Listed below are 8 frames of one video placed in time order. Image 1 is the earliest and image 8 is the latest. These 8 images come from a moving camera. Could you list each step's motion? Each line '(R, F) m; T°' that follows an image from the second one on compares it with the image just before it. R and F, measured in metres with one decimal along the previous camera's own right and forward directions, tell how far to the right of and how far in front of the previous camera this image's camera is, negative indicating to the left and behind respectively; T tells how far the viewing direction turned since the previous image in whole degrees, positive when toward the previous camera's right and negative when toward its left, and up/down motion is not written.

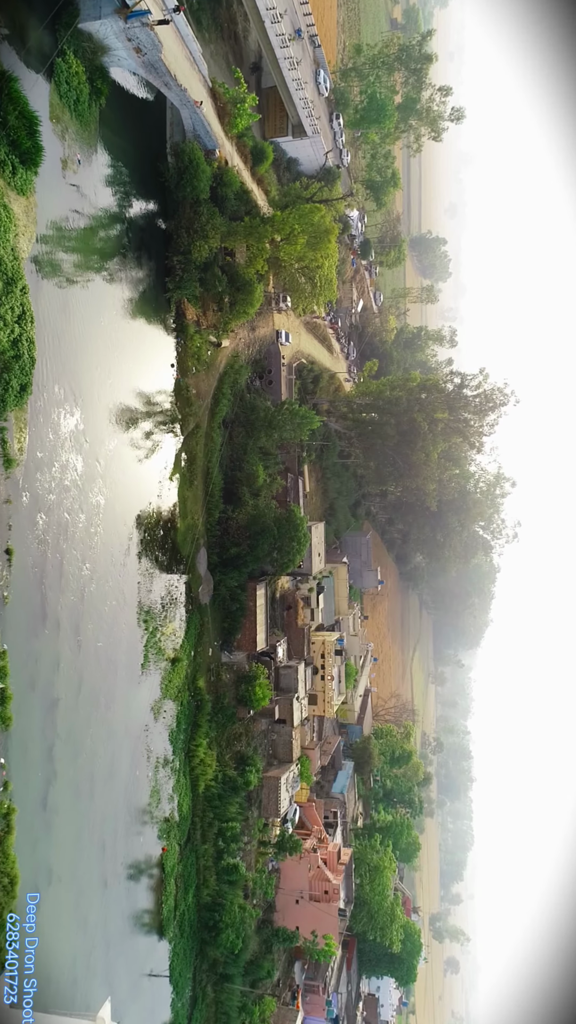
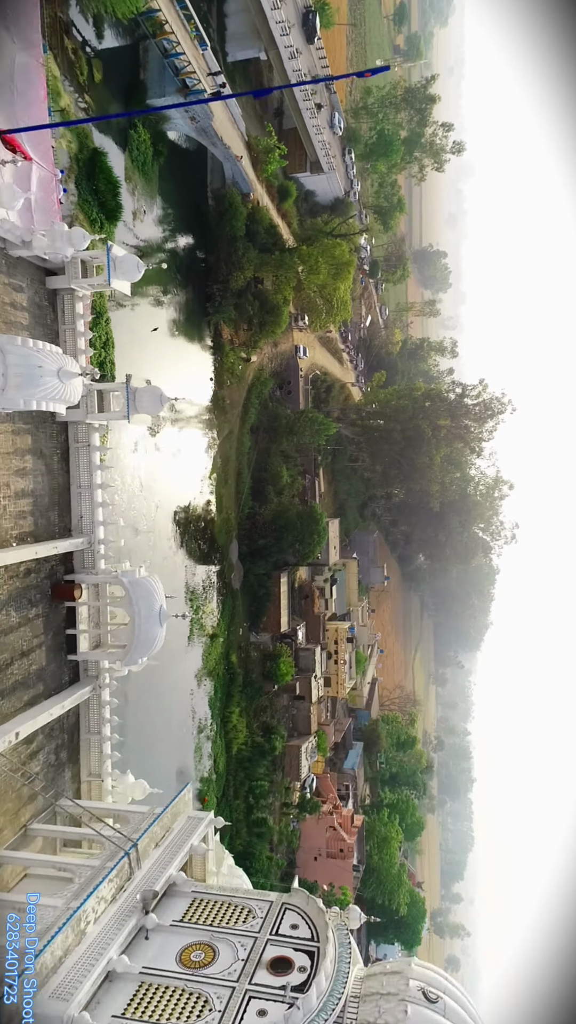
(-1.2, -3.7) m; 0°
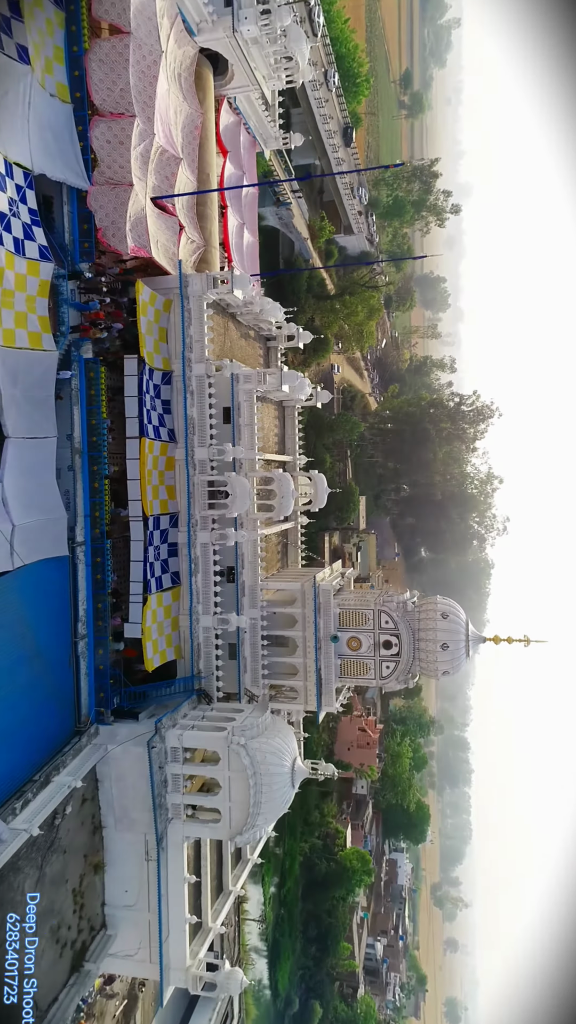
(-3.3, -11.7) m; 0°
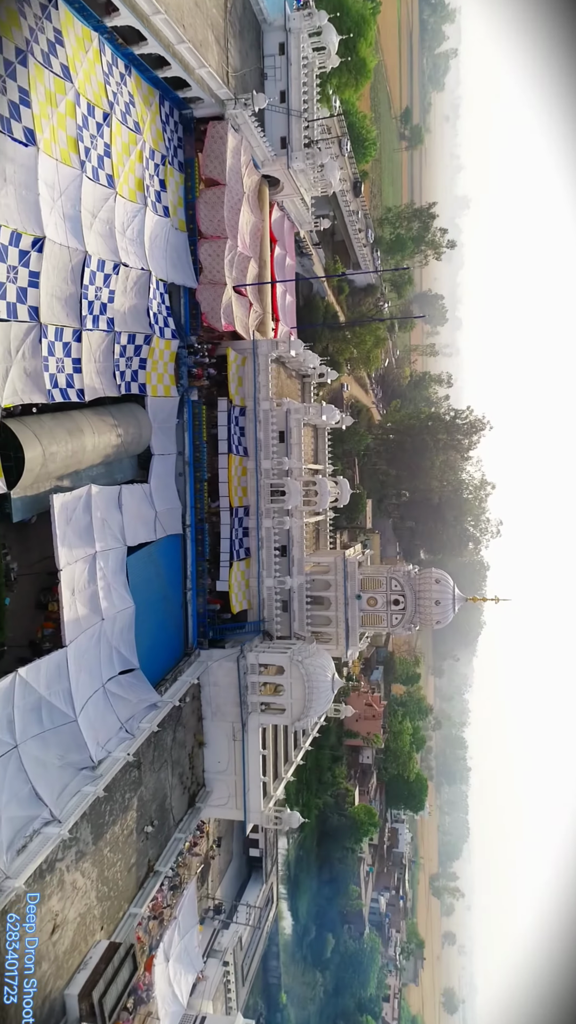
(-1.5, -6.7) m; 0°
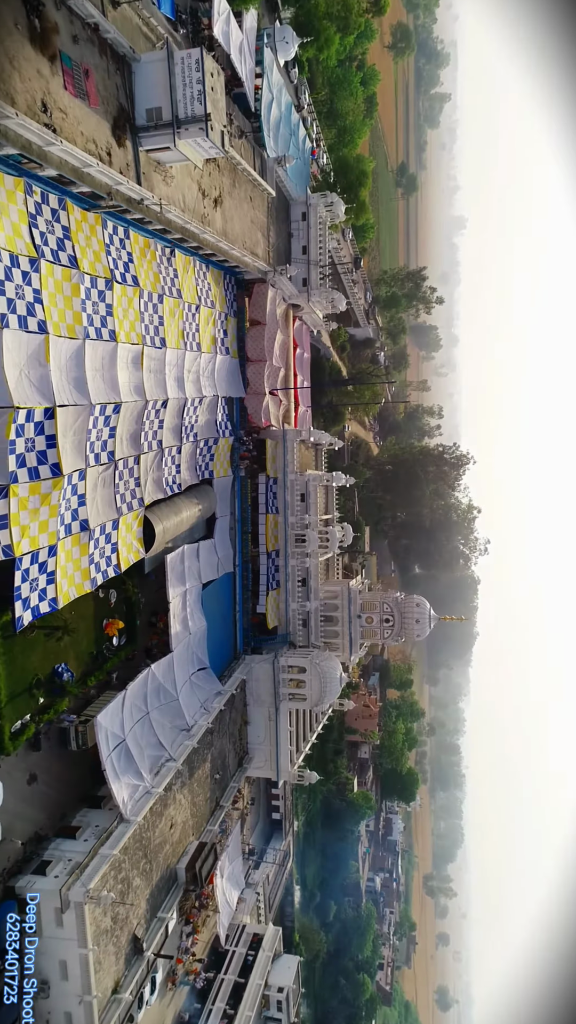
(-1.1, -8.2) m; 0°
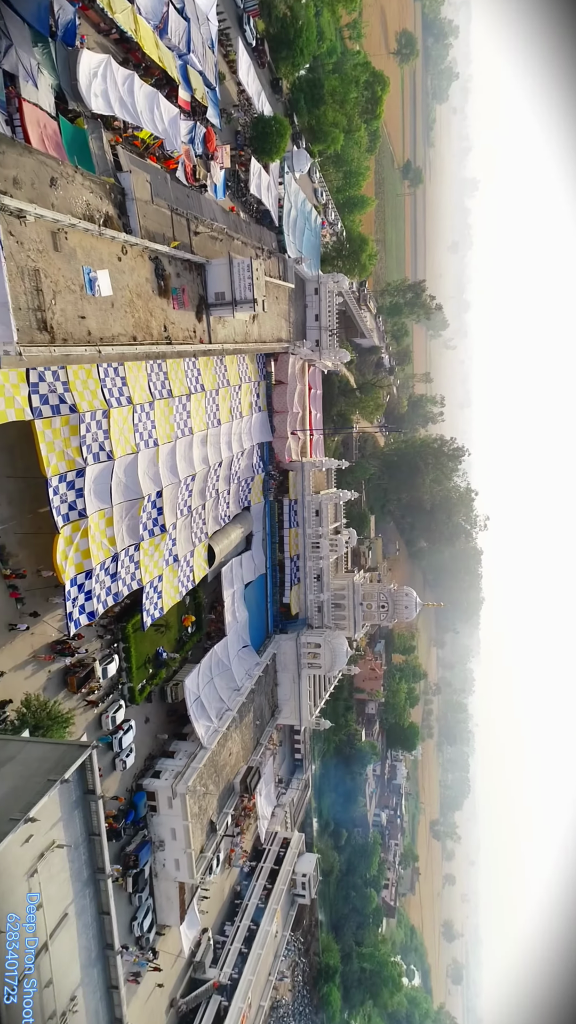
(-0.3, -9.0) m; -1°
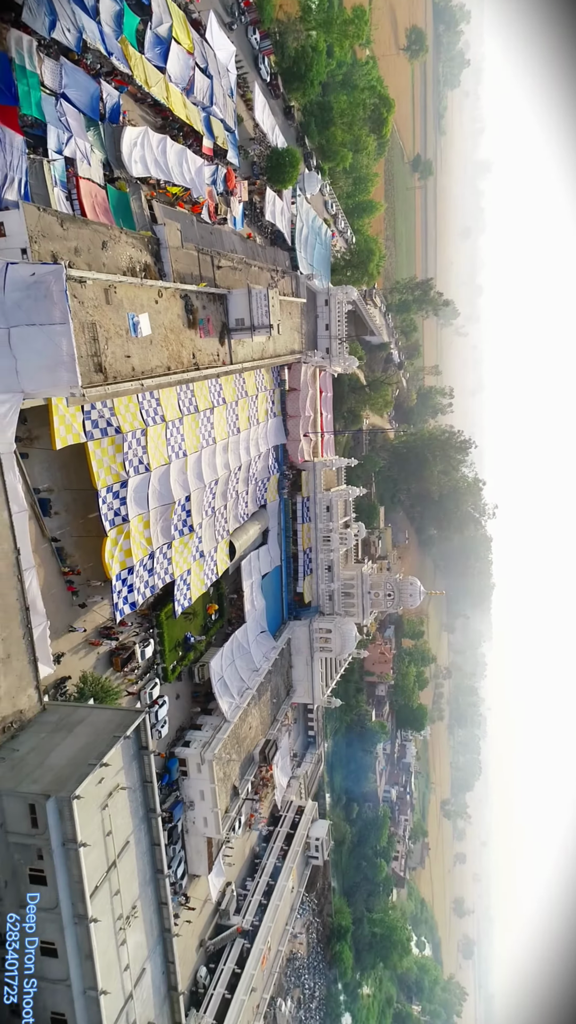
(0.0, -3.2) m; -1°
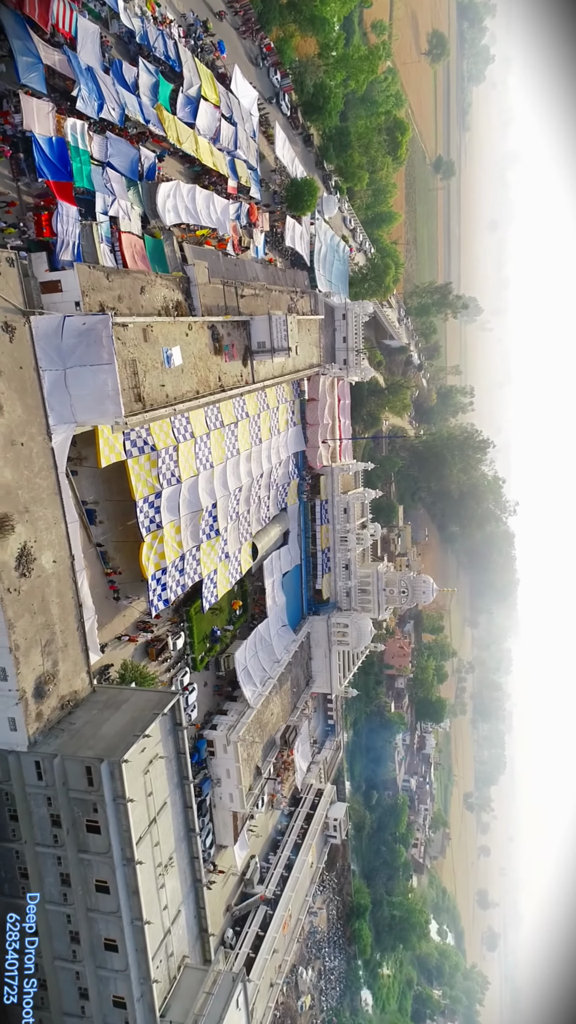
(+0.4, -2.8) m; -2°
